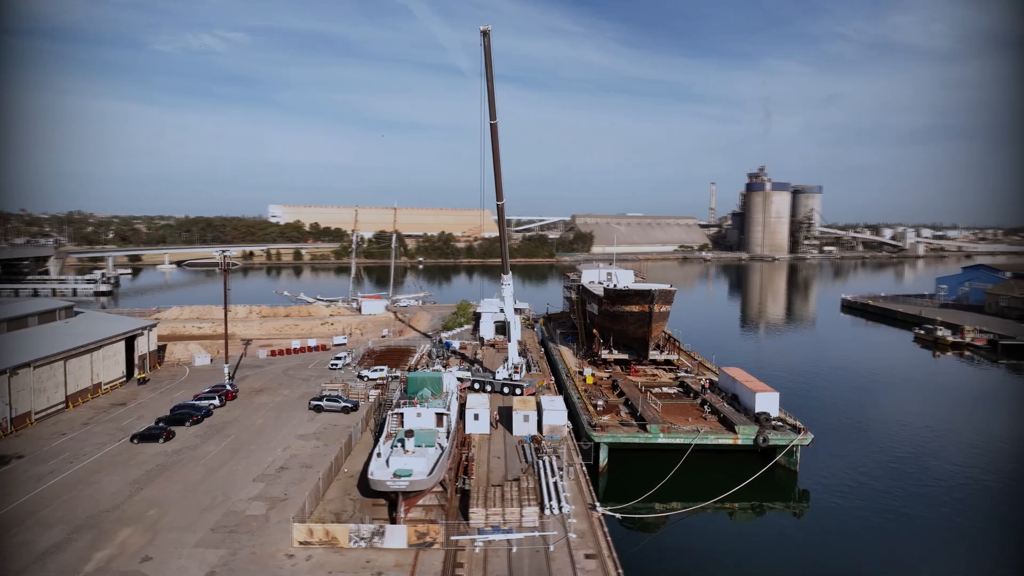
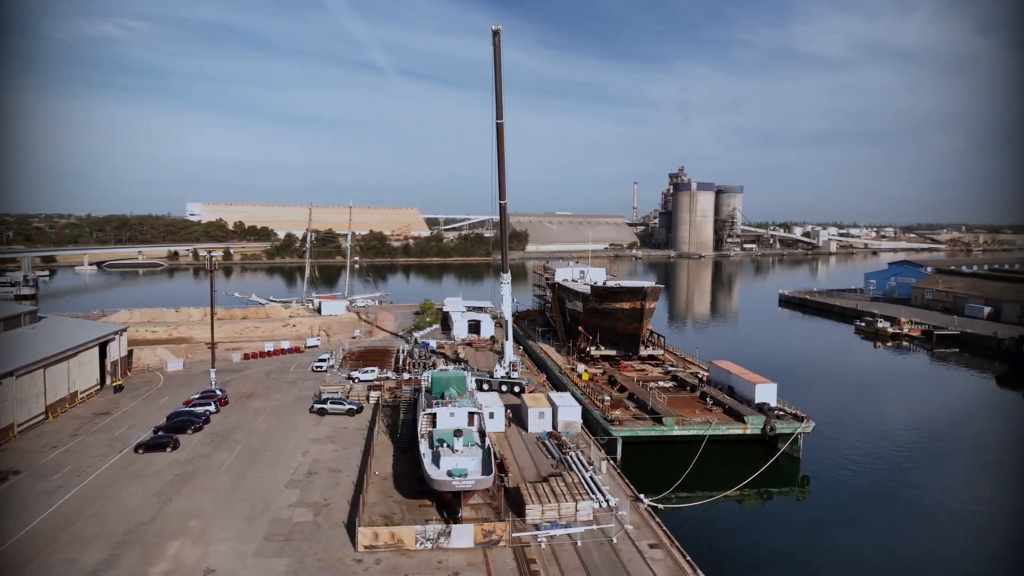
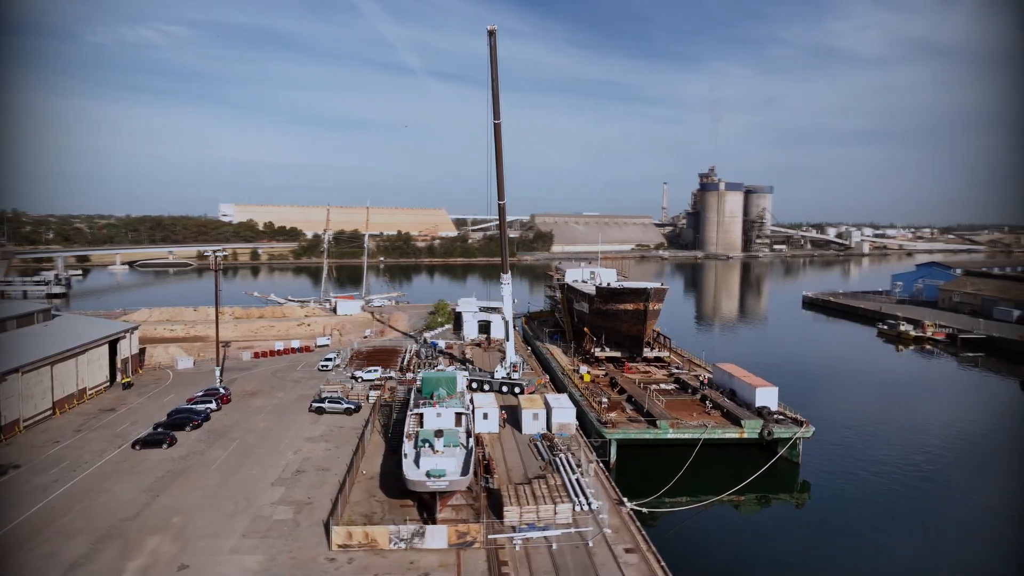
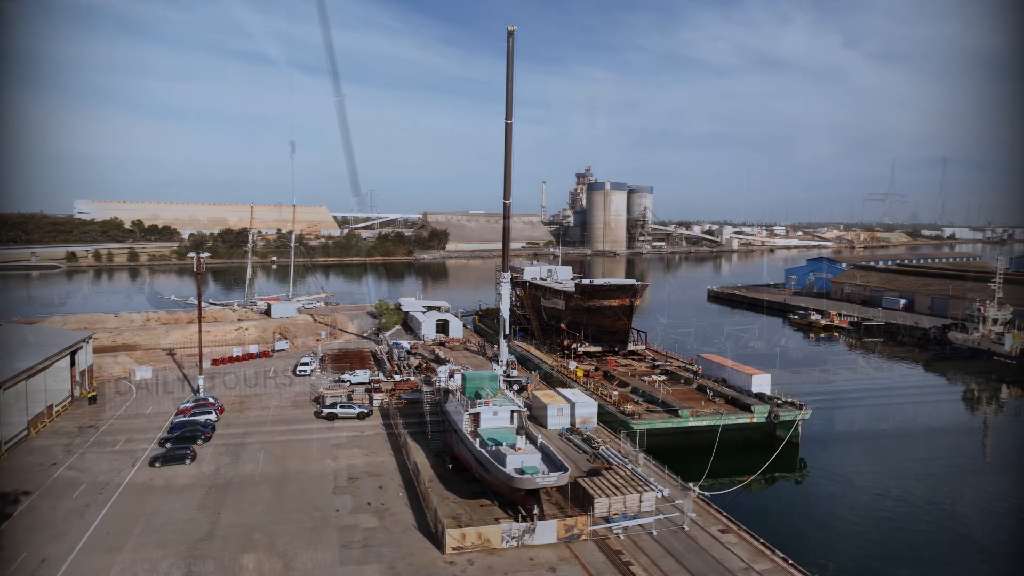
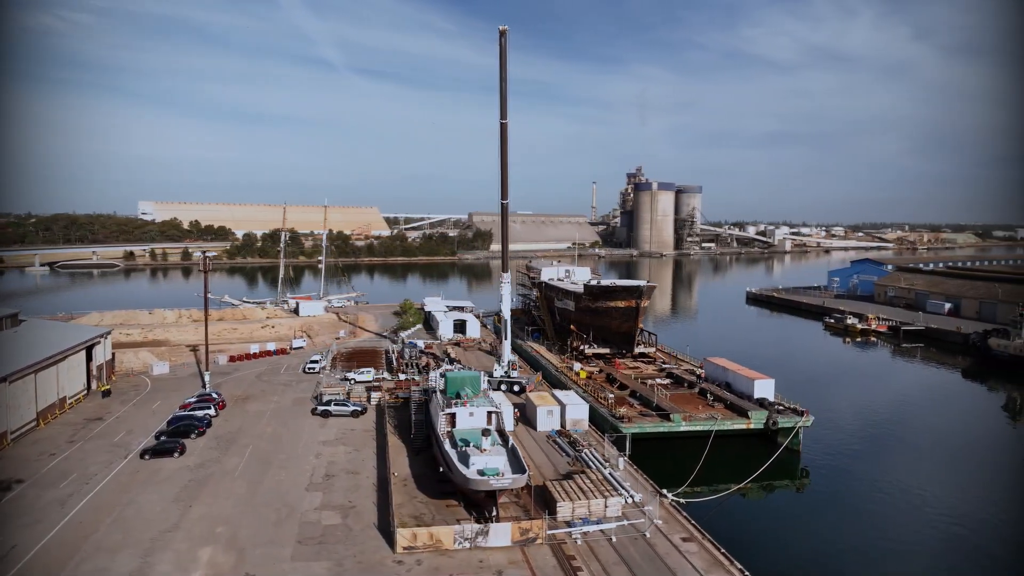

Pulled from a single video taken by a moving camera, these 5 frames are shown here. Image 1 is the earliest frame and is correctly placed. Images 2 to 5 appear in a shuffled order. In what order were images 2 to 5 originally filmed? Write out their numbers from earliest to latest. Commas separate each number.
3, 2, 5, 4
